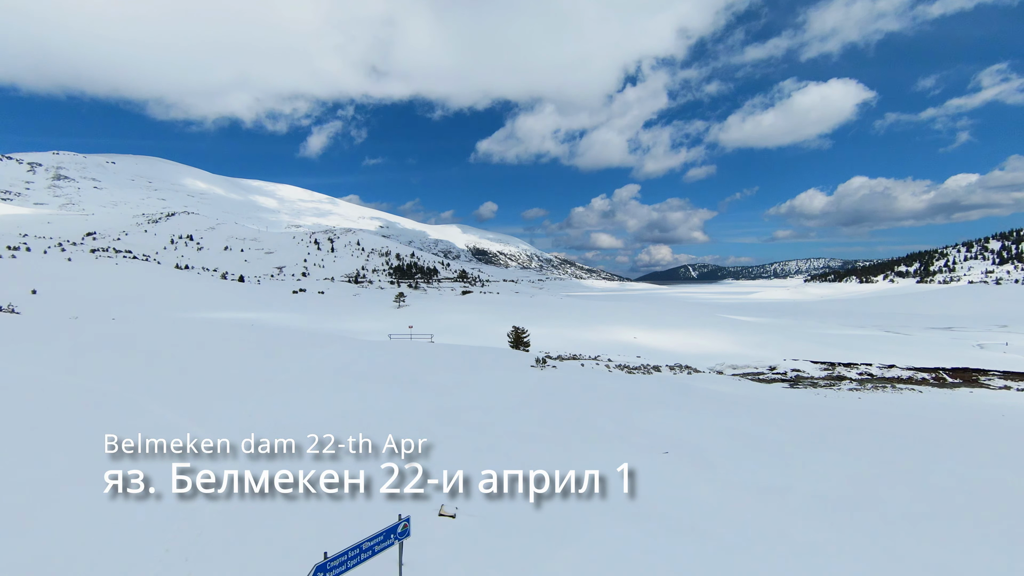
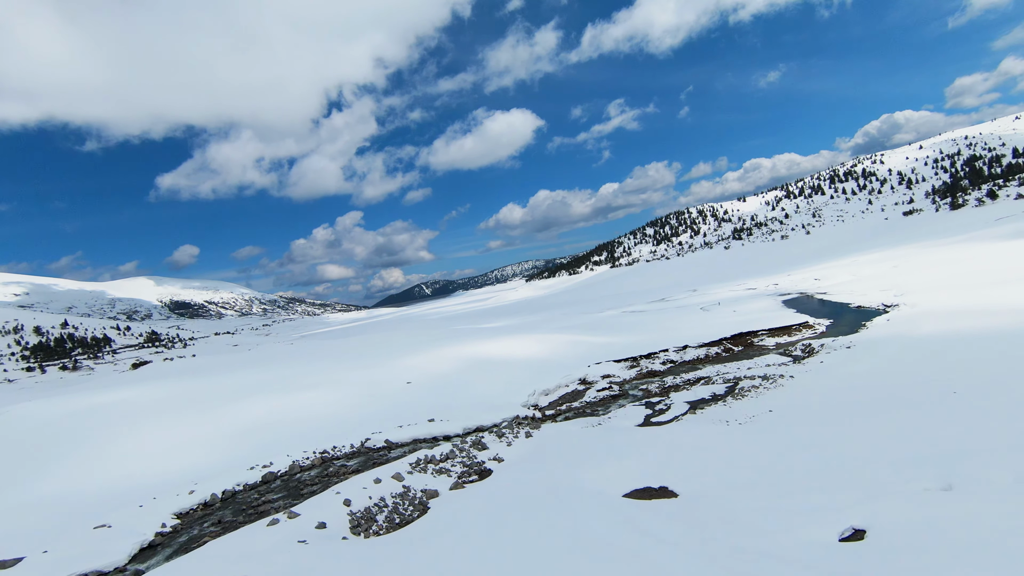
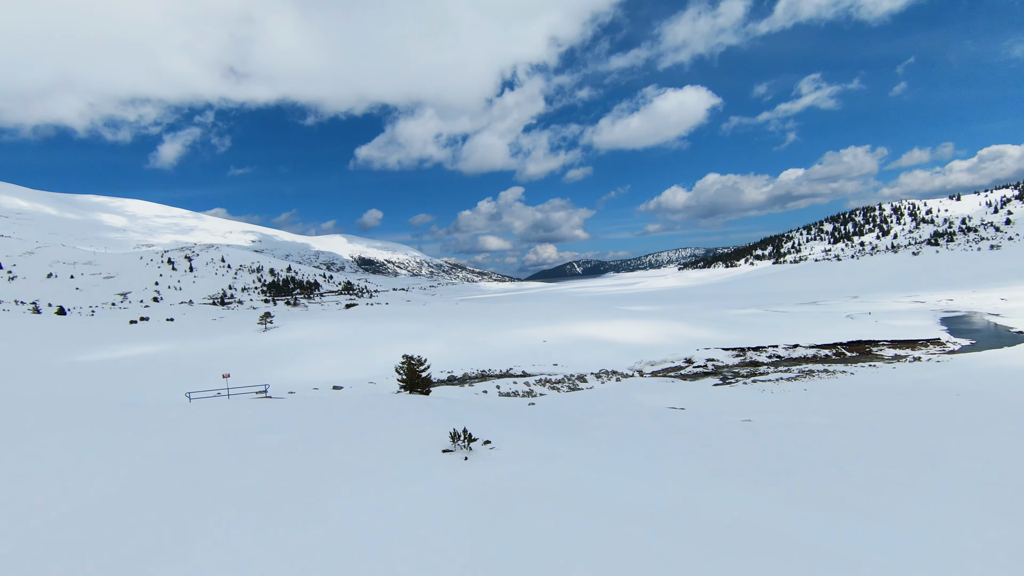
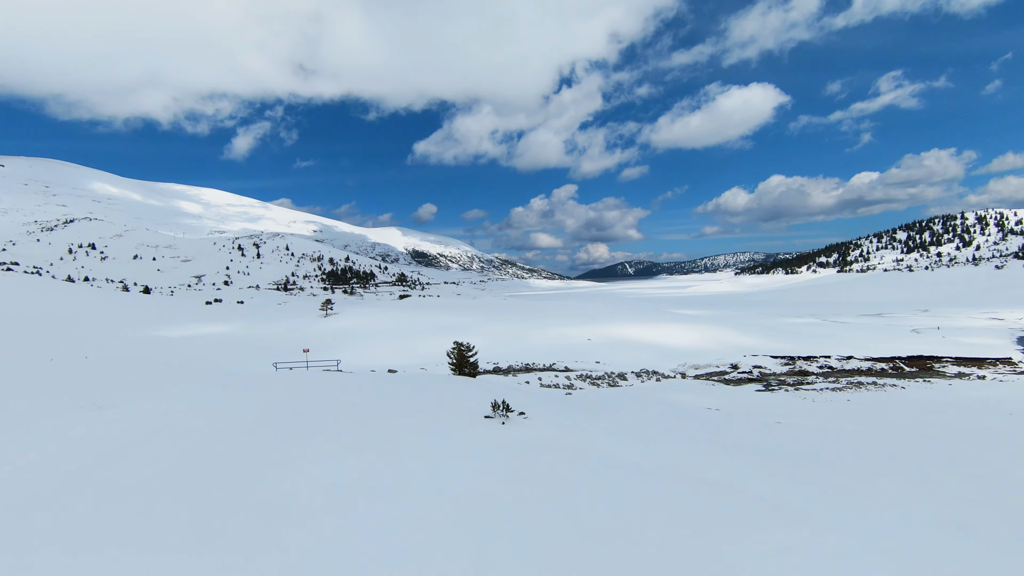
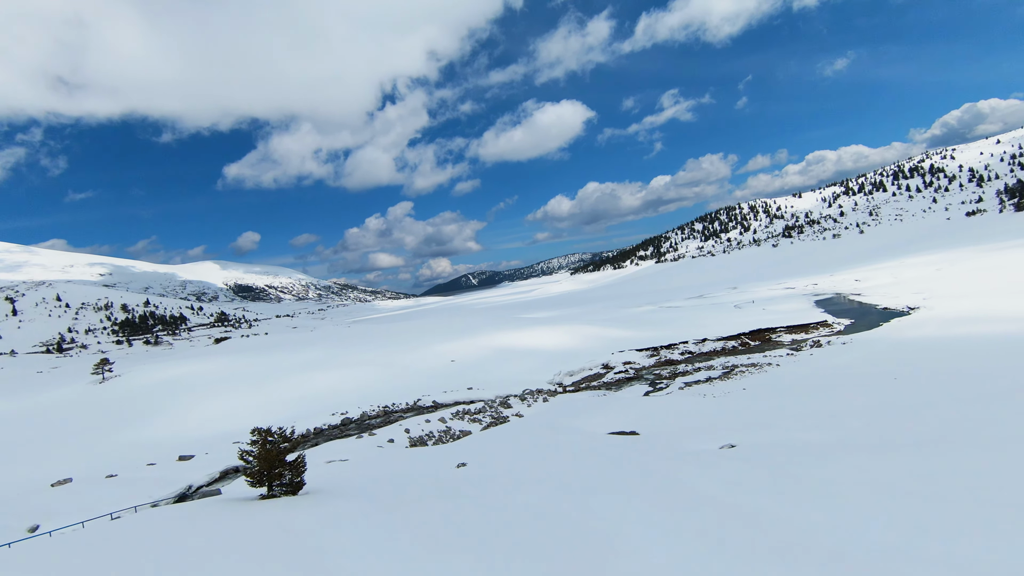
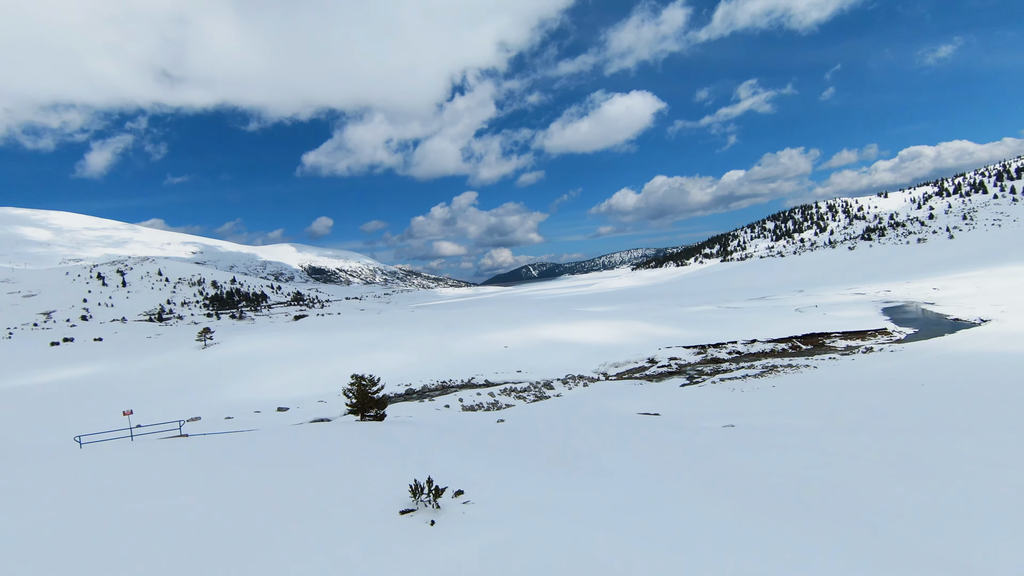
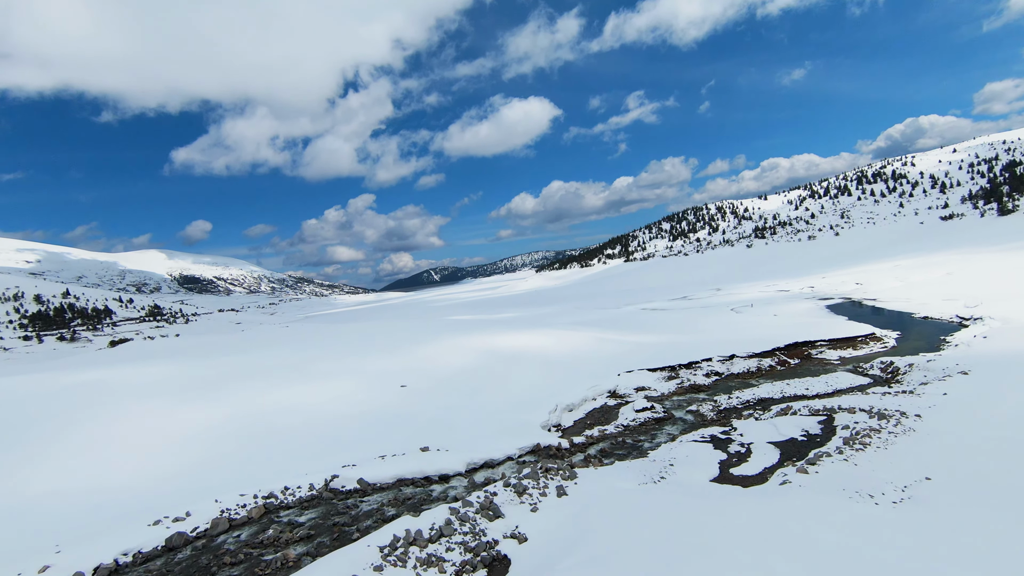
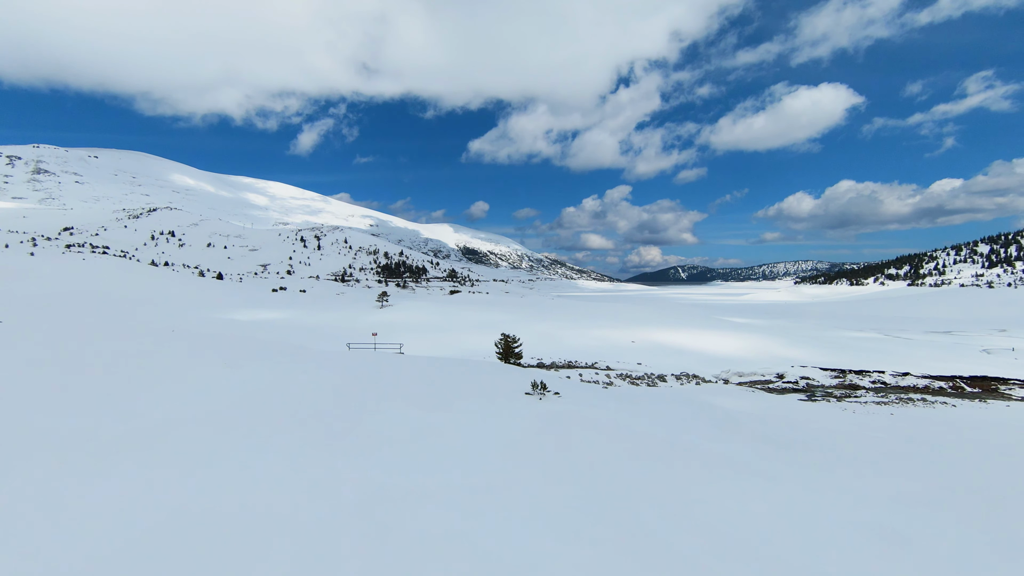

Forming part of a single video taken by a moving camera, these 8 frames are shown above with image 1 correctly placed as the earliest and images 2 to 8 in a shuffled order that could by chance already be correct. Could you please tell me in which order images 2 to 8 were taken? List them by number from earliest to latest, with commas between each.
8, 4, 3, 6, 5, 2, 7
